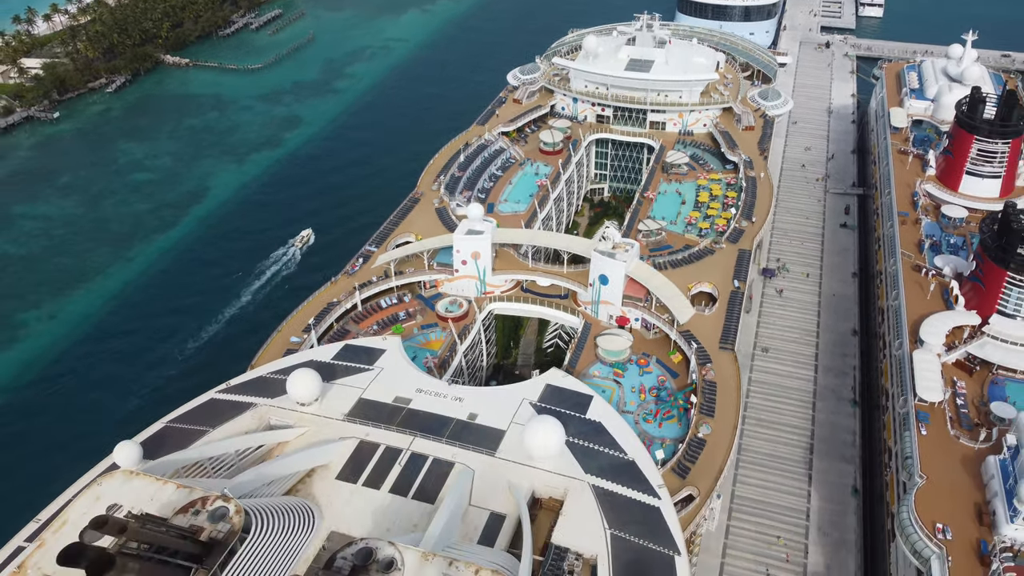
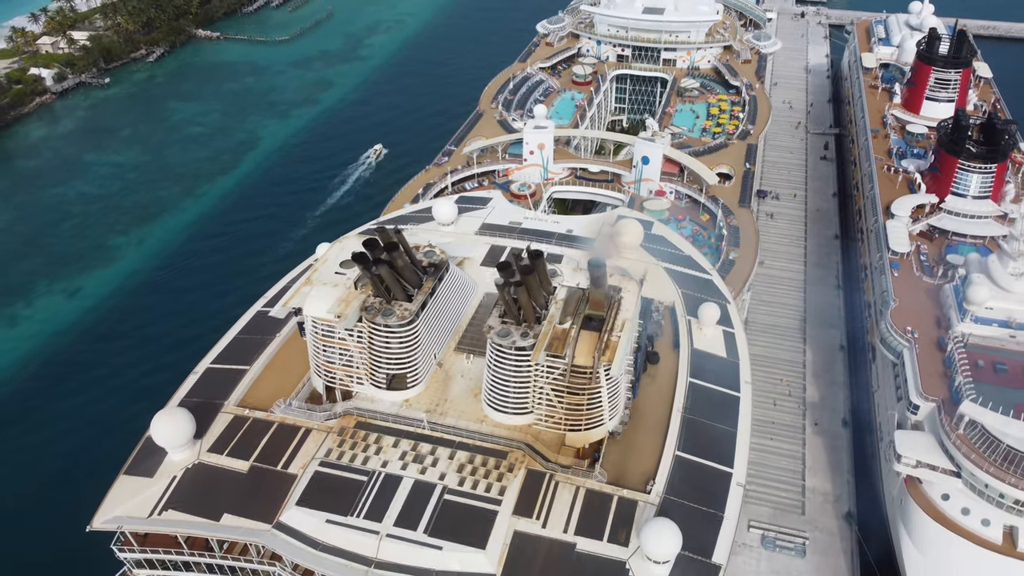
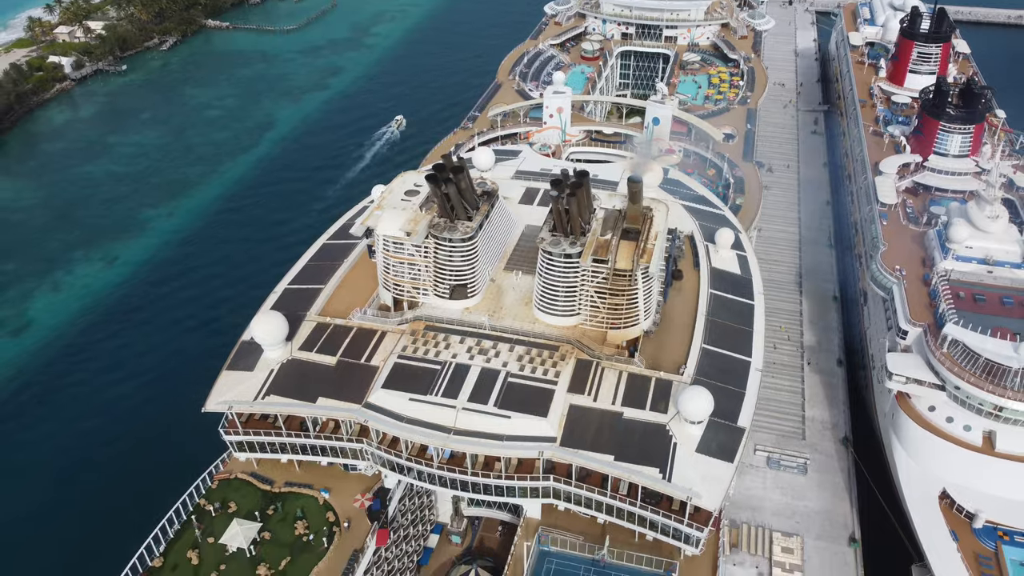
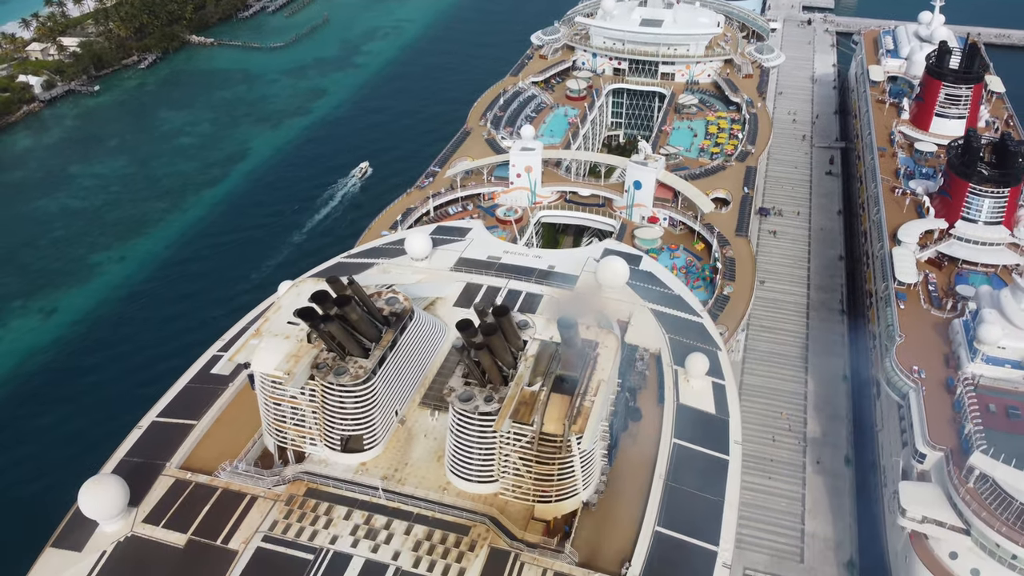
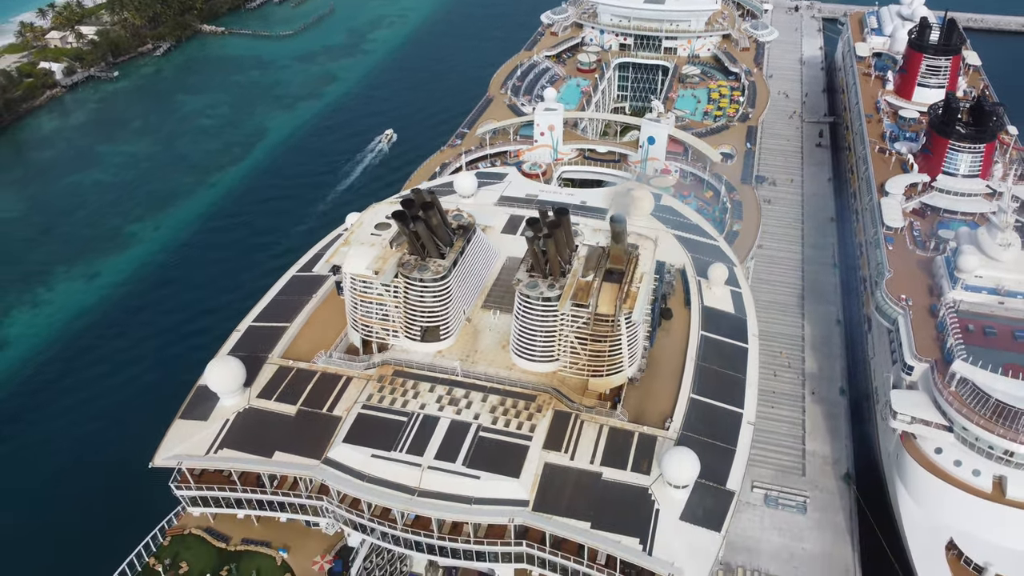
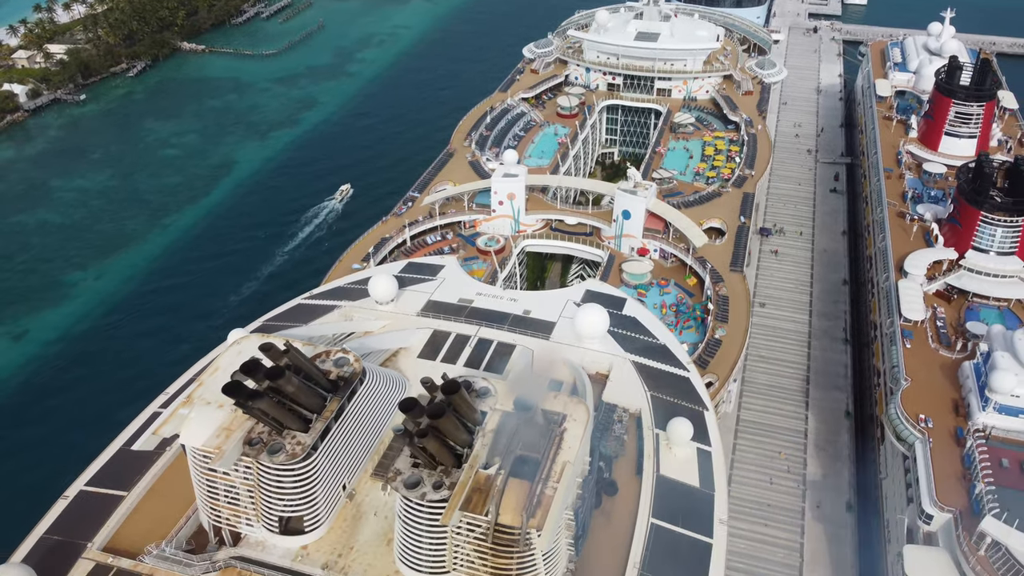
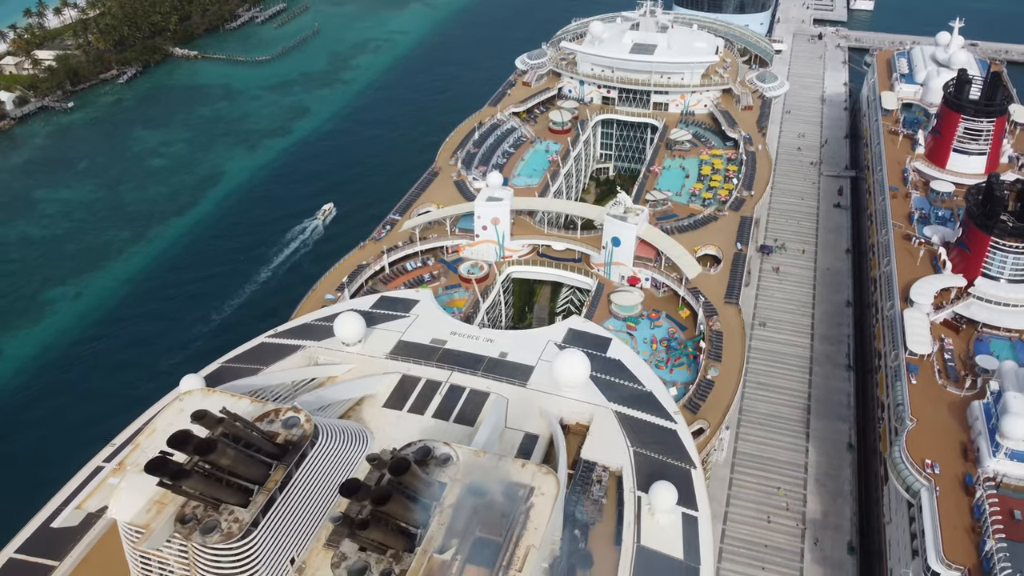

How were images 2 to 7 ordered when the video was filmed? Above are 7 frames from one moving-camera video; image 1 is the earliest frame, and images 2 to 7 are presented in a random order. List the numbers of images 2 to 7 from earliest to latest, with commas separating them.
7, 6, 4, 2, 5, 3
